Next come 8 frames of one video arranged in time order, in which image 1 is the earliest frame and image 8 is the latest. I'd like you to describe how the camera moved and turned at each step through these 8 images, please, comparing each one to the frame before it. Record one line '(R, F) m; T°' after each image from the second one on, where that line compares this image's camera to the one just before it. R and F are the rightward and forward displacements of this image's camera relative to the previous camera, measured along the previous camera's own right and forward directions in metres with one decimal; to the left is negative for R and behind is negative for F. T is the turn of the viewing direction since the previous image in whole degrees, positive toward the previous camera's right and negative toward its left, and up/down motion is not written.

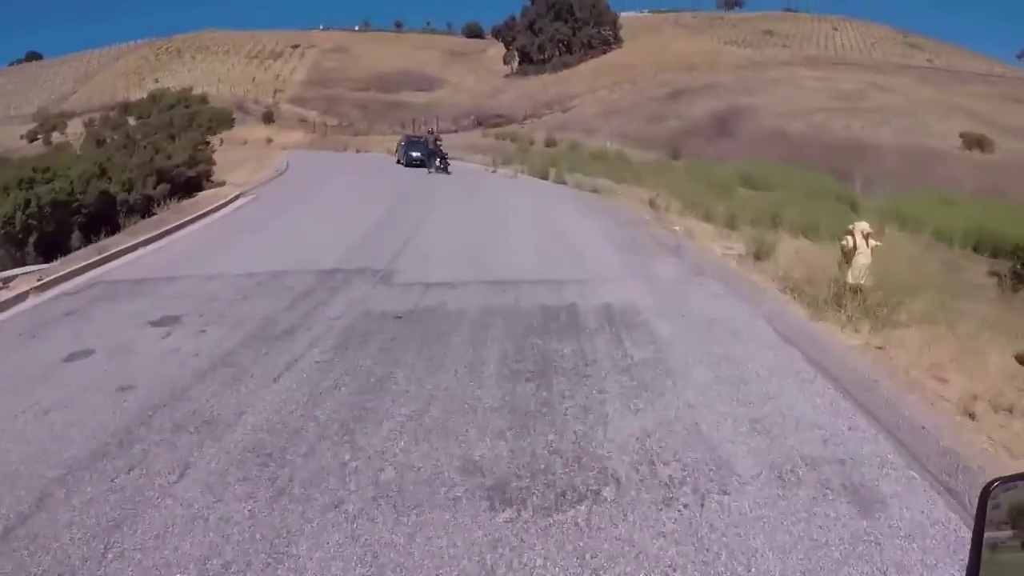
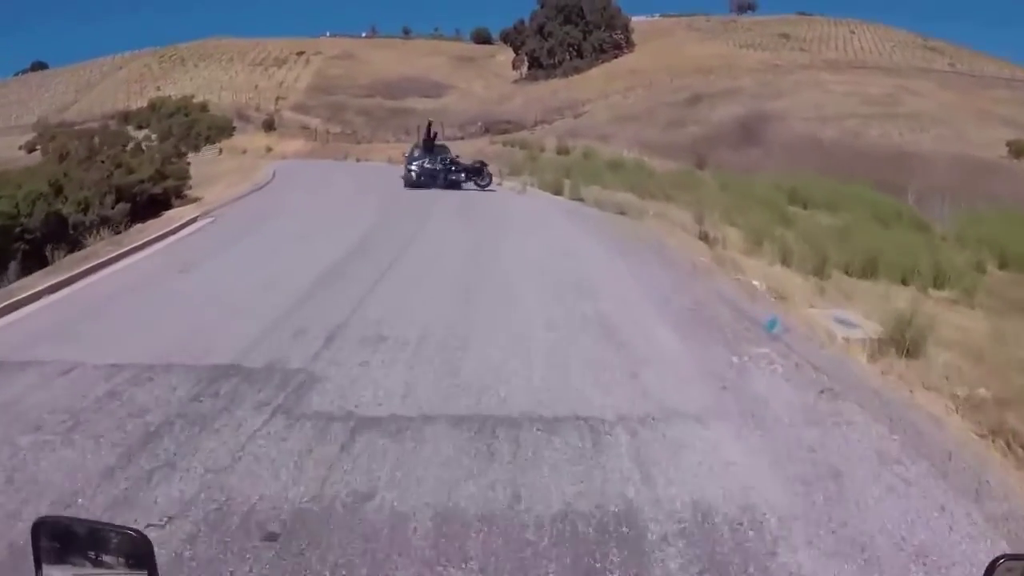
(+0.1, +5.4) m; -1°
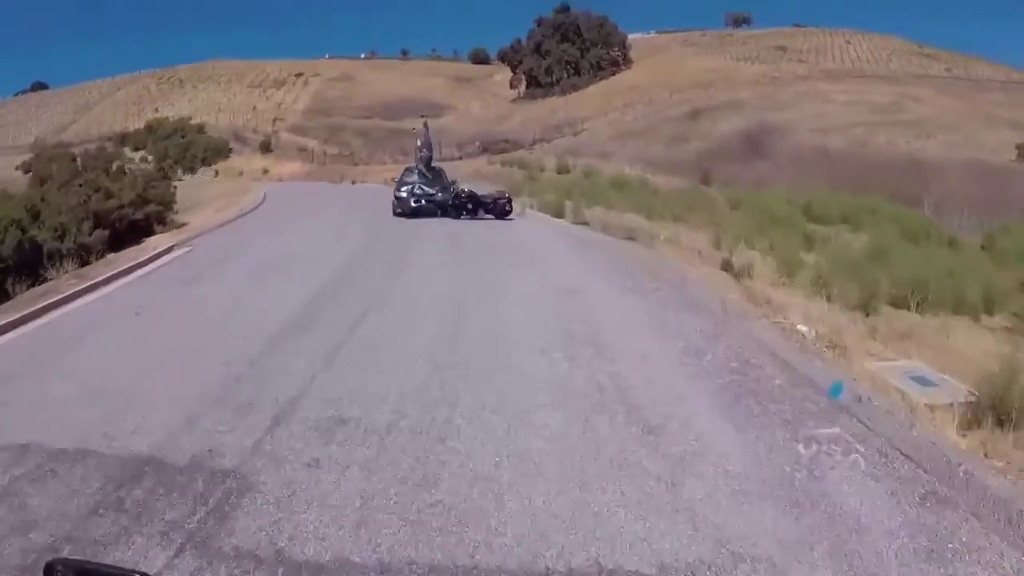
(+0.1, +2.1) m; 0°
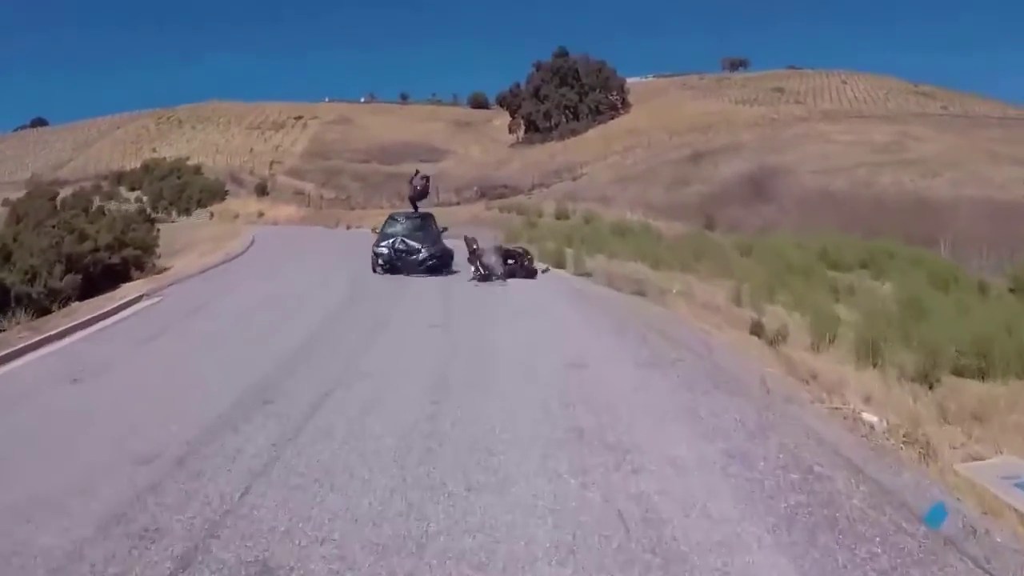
(+0.1, +2.0) m; 0°
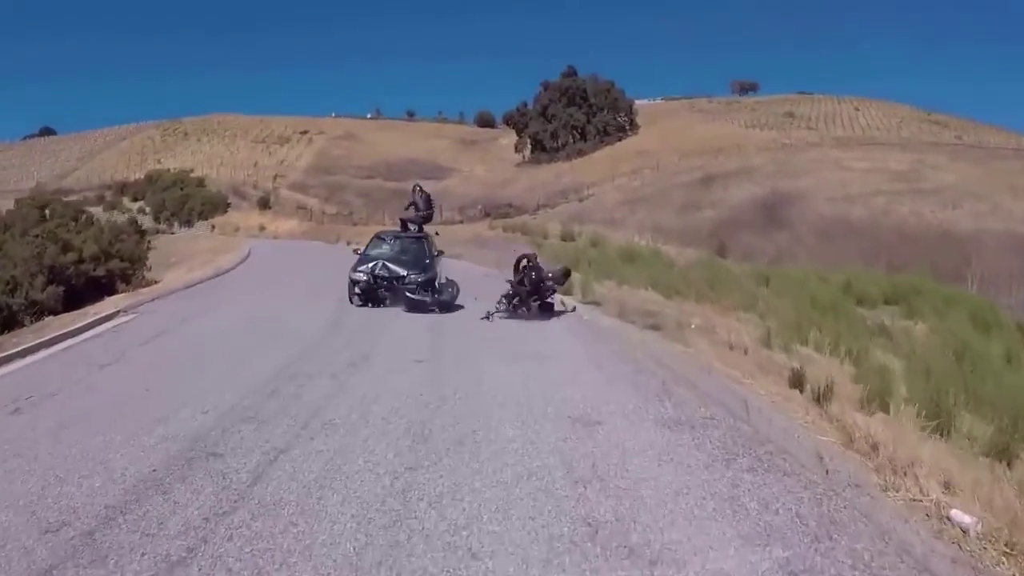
(0.0, +1.6) m; 0°
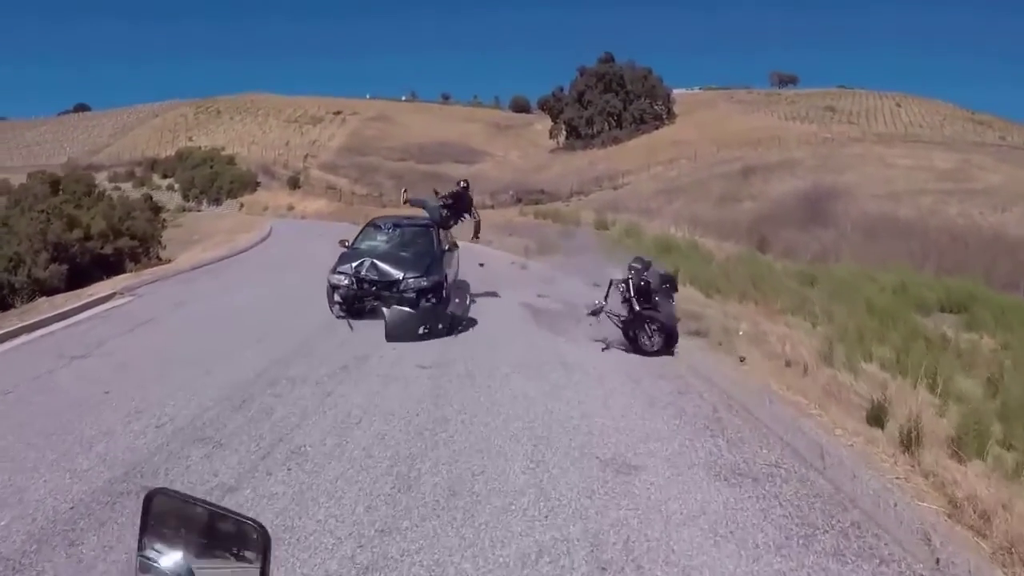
(+0.1, +1.7) m; -2°
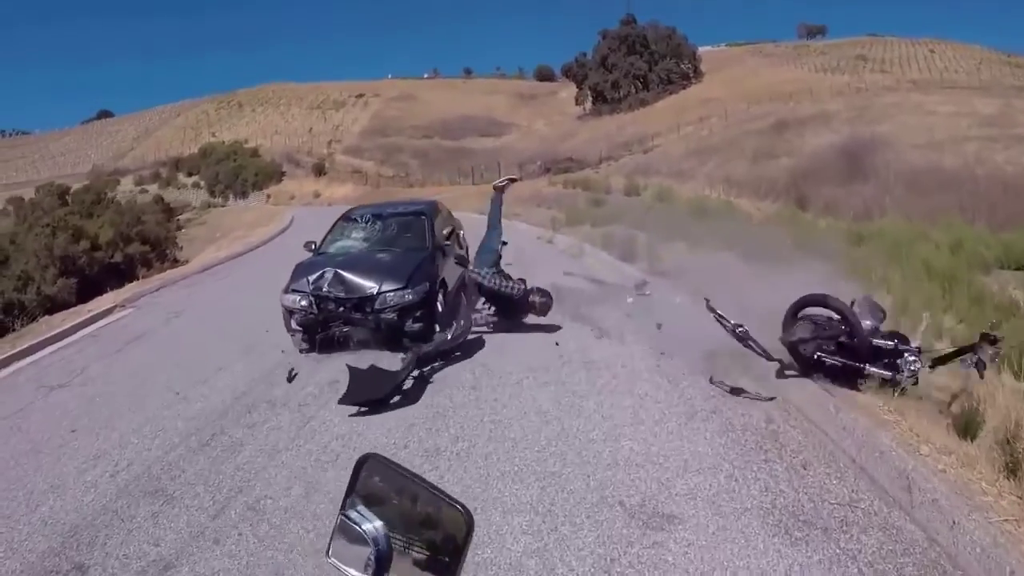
(+0.2, +1.3) m; -2°
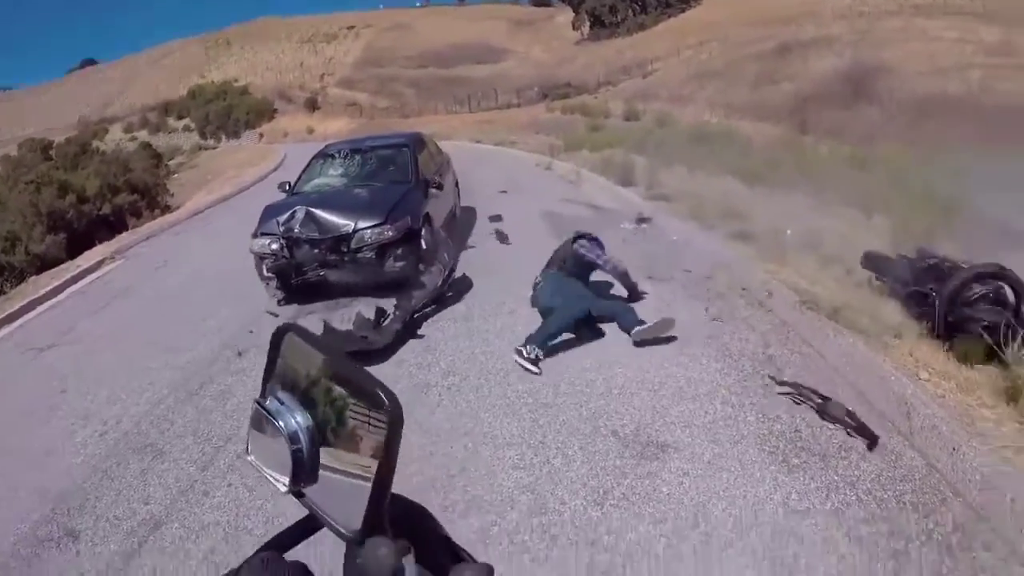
(+0.1, +0.2) m; 0°
